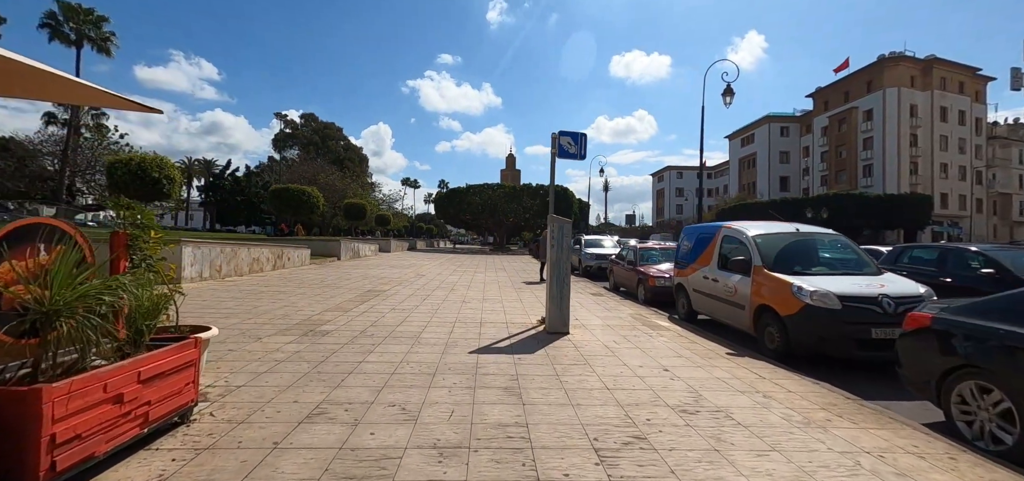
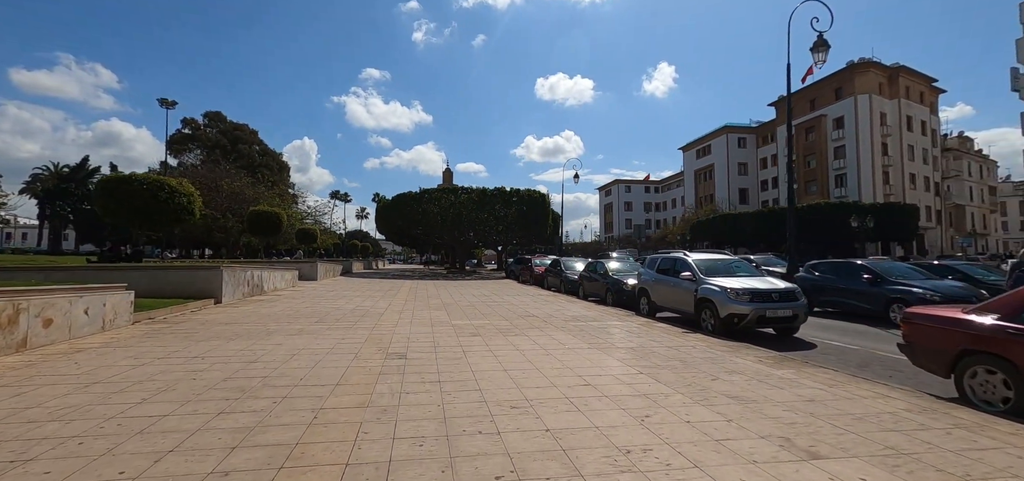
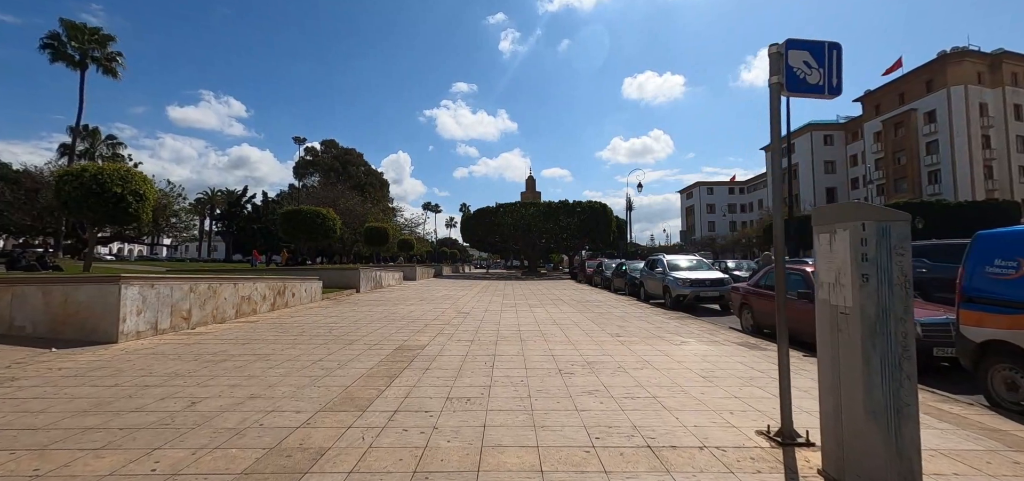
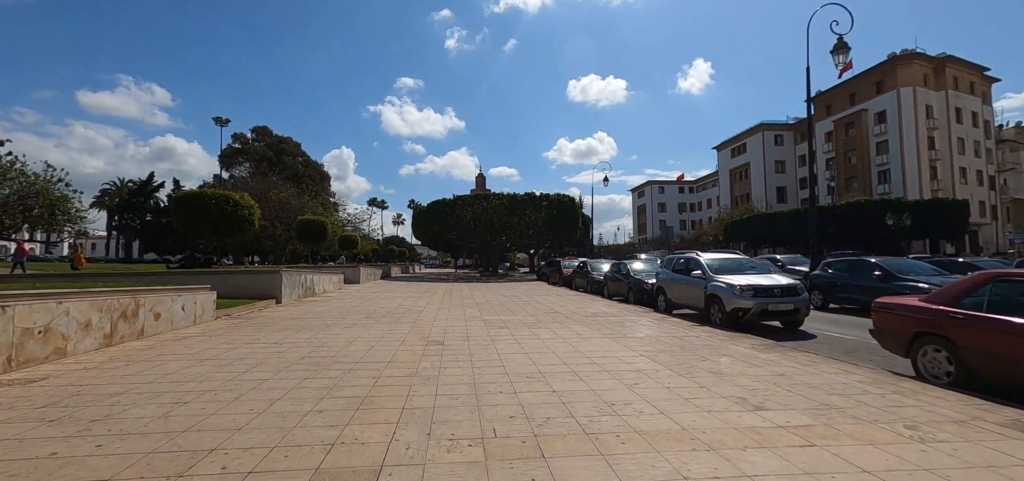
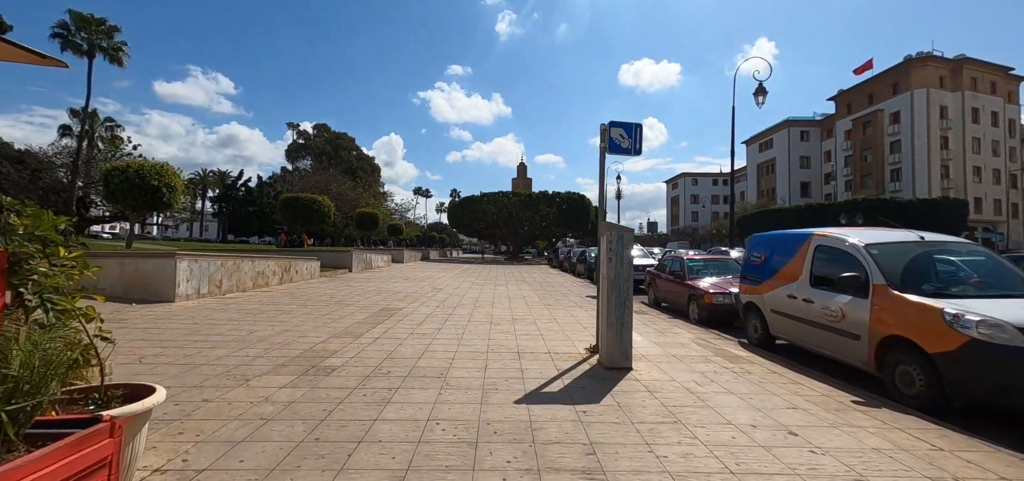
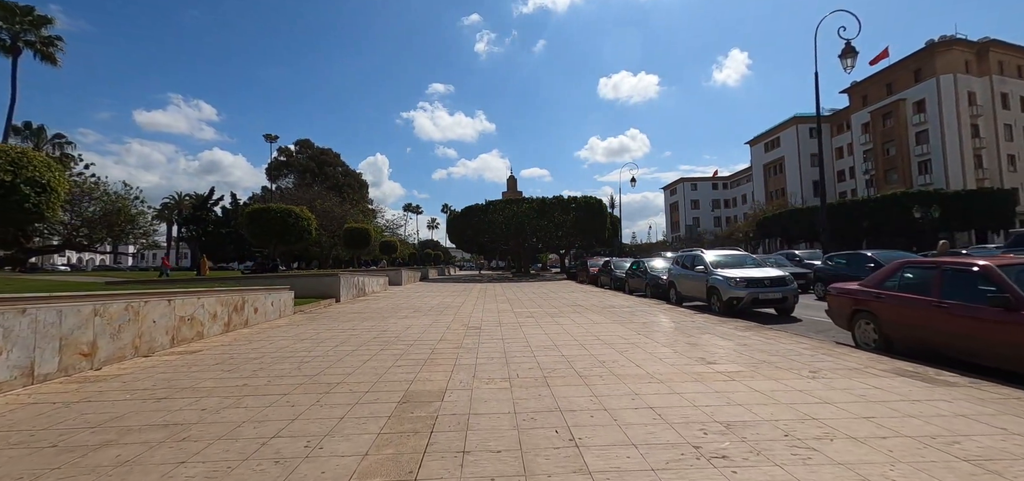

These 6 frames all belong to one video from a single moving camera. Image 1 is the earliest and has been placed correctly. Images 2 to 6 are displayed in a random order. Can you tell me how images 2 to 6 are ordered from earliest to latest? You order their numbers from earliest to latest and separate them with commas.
5, 3, 6, 4, 2
